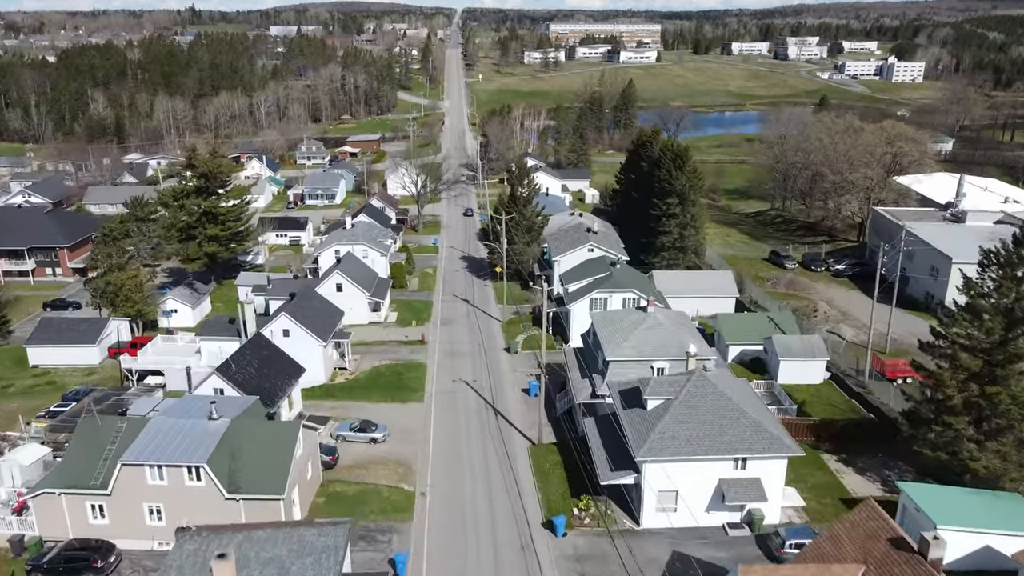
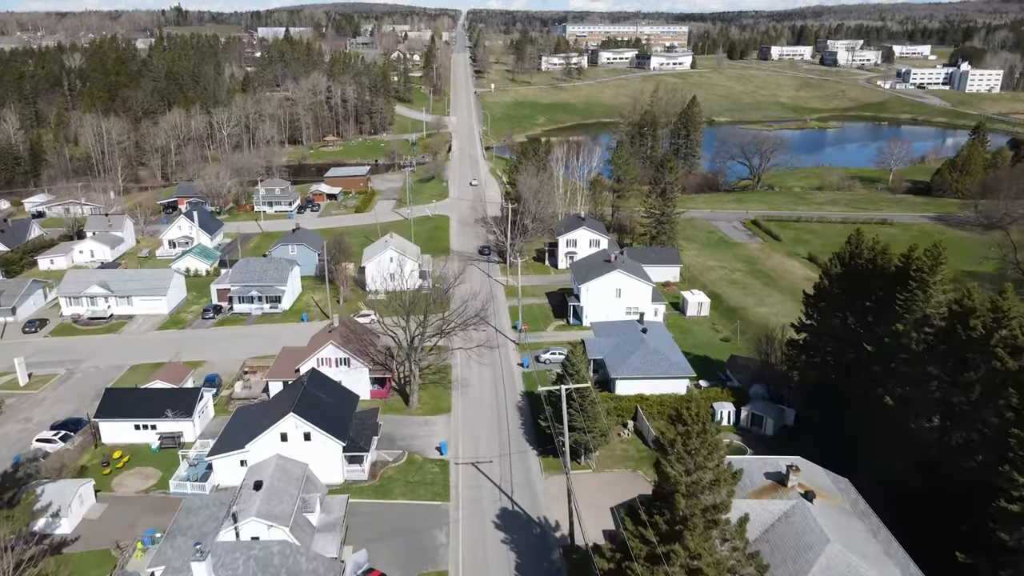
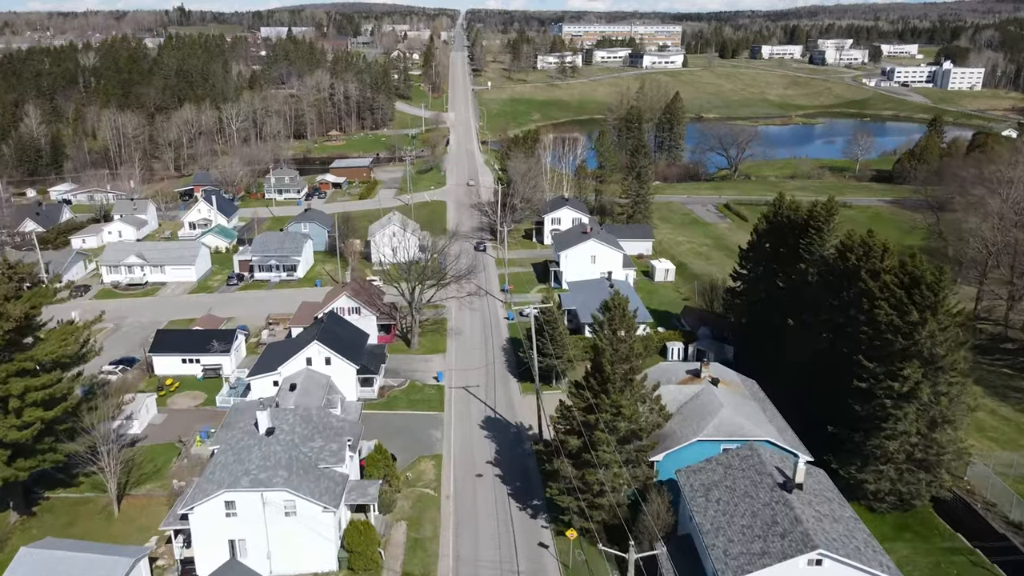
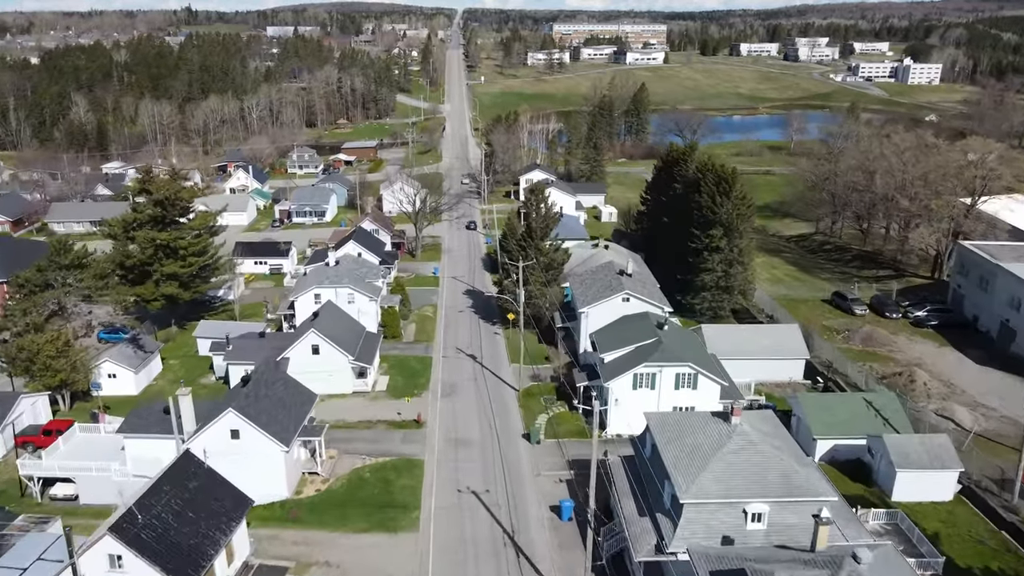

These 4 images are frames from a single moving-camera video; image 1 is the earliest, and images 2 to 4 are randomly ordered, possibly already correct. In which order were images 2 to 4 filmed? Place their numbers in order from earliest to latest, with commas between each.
4, 3, 2
